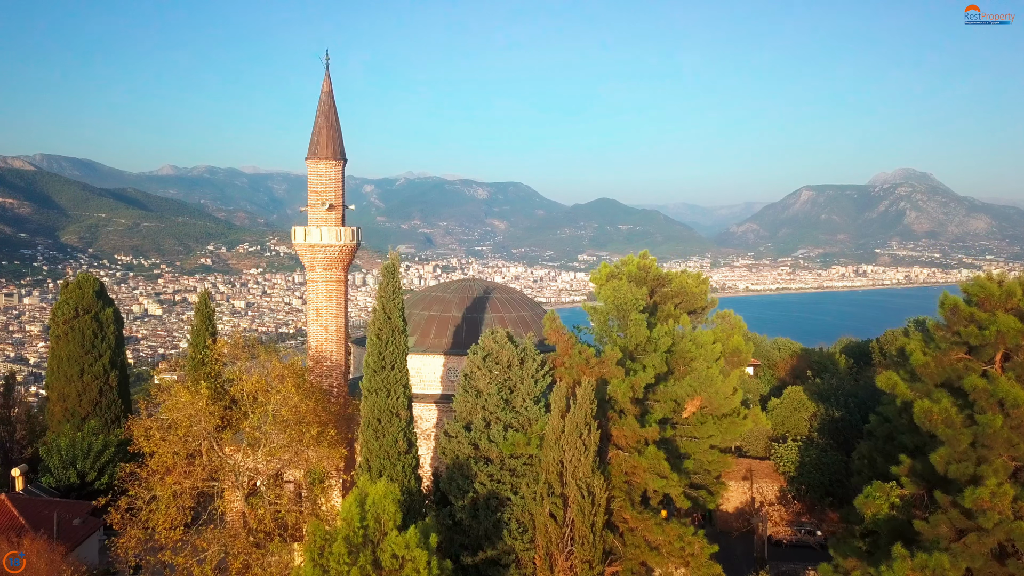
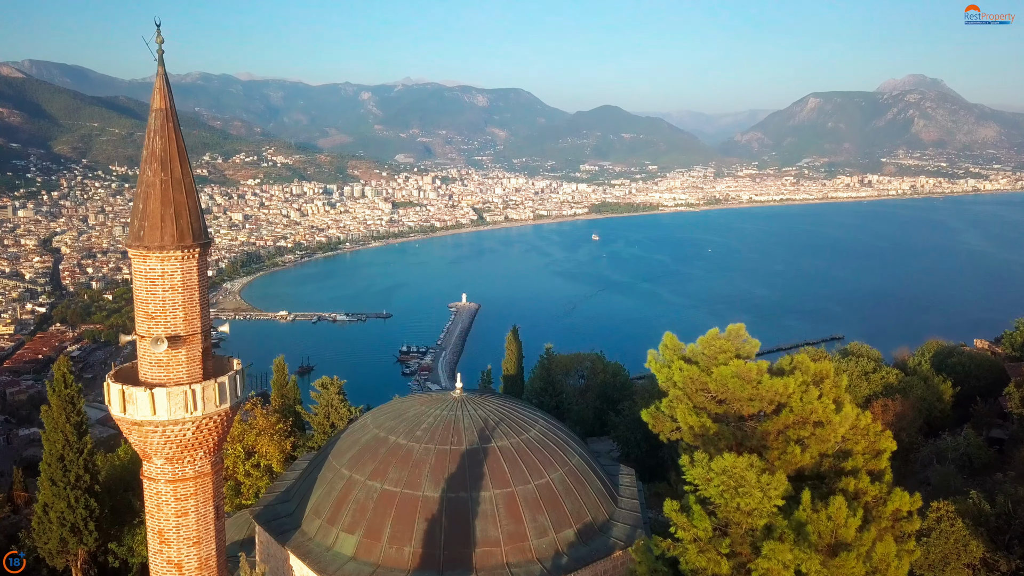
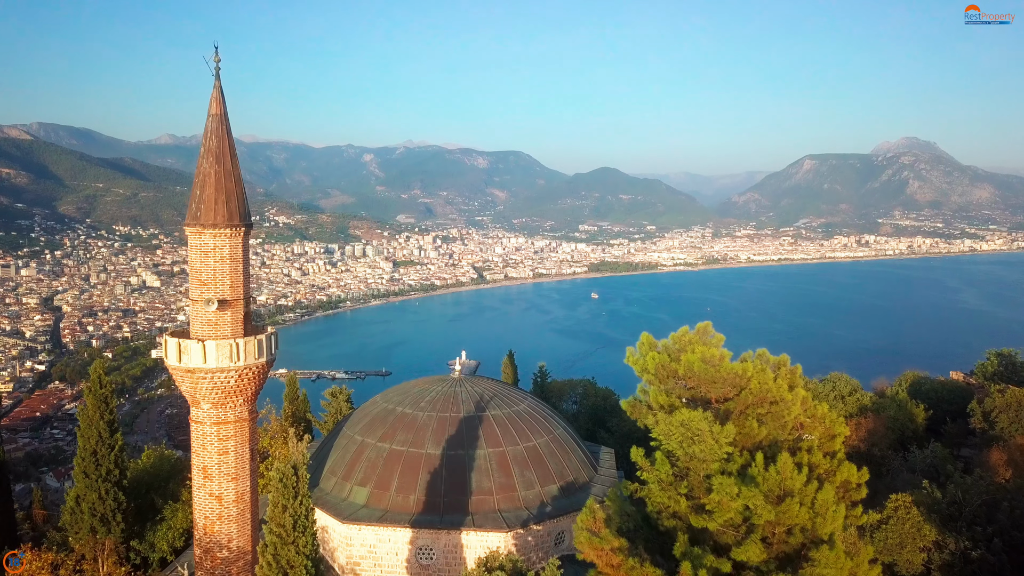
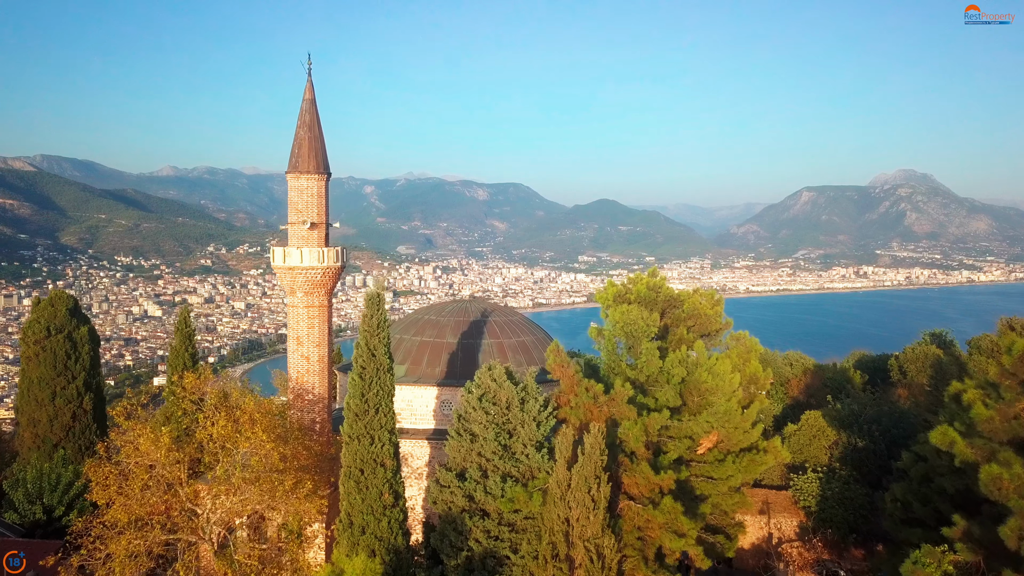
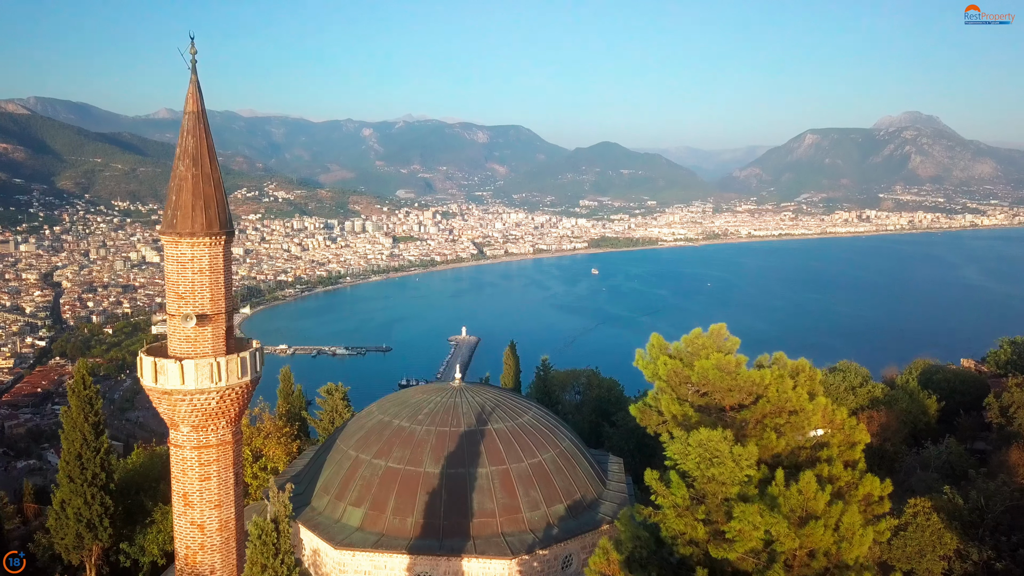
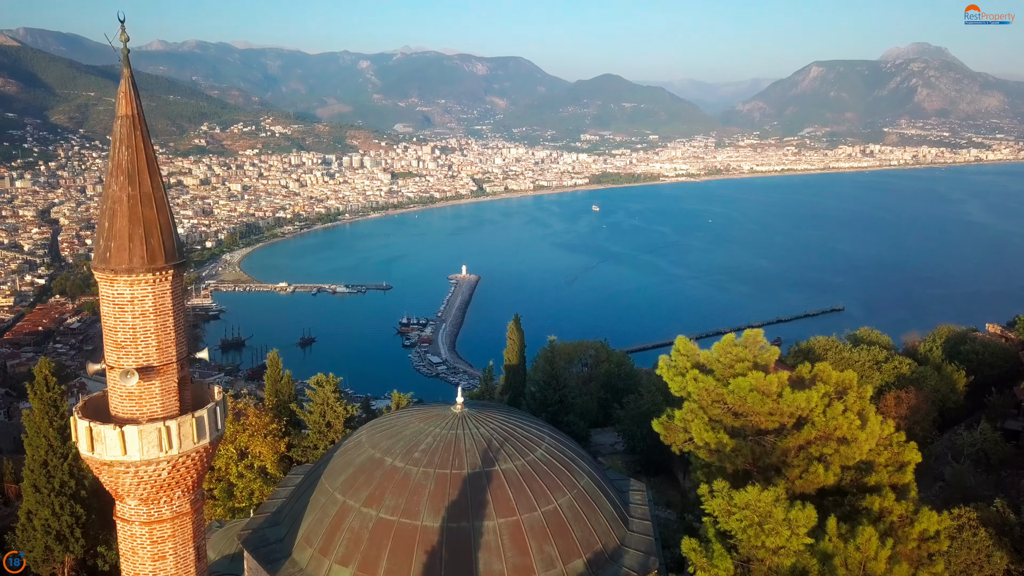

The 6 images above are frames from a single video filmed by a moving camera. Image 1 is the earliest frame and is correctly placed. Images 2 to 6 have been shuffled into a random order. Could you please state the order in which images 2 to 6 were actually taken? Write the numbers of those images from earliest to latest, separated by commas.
4, 3, 5, 2, 6
